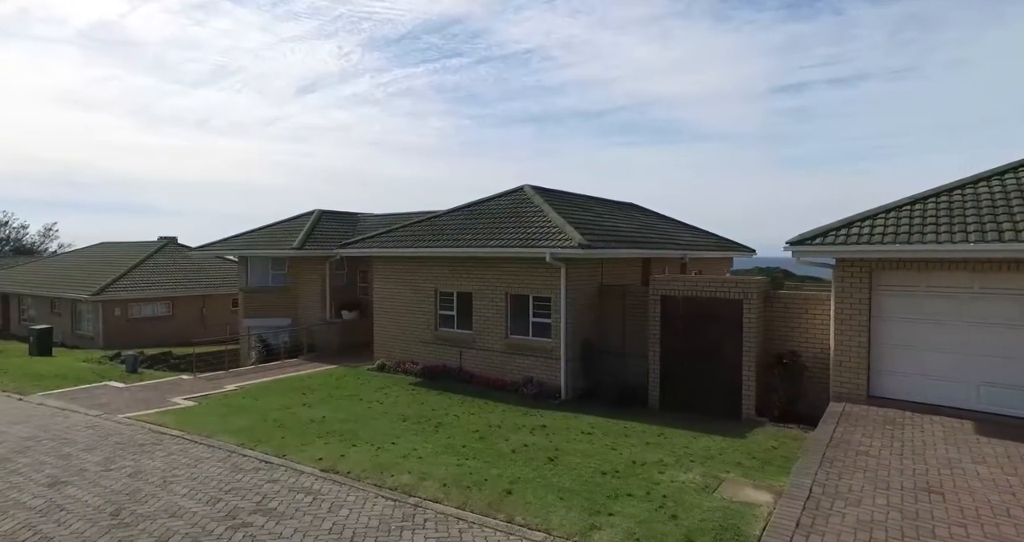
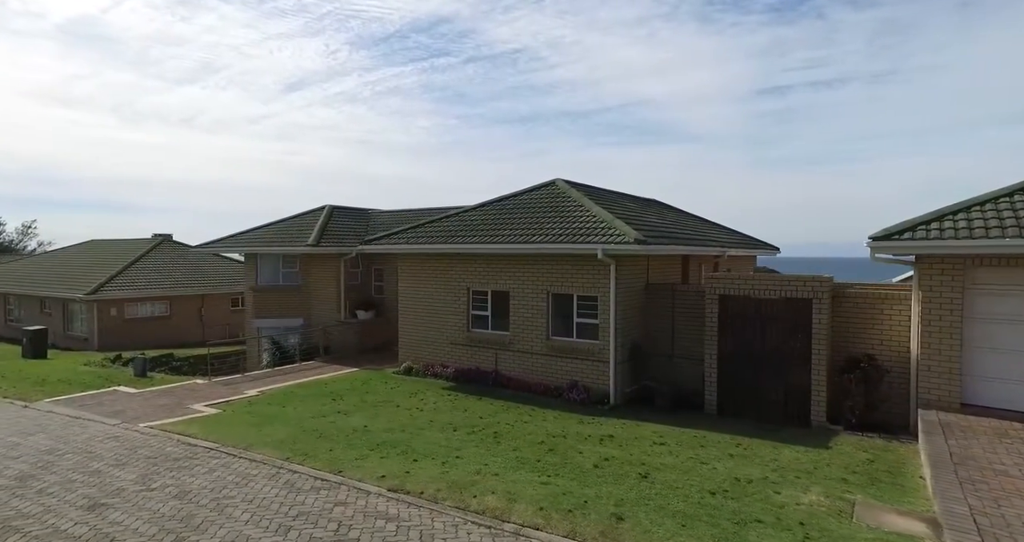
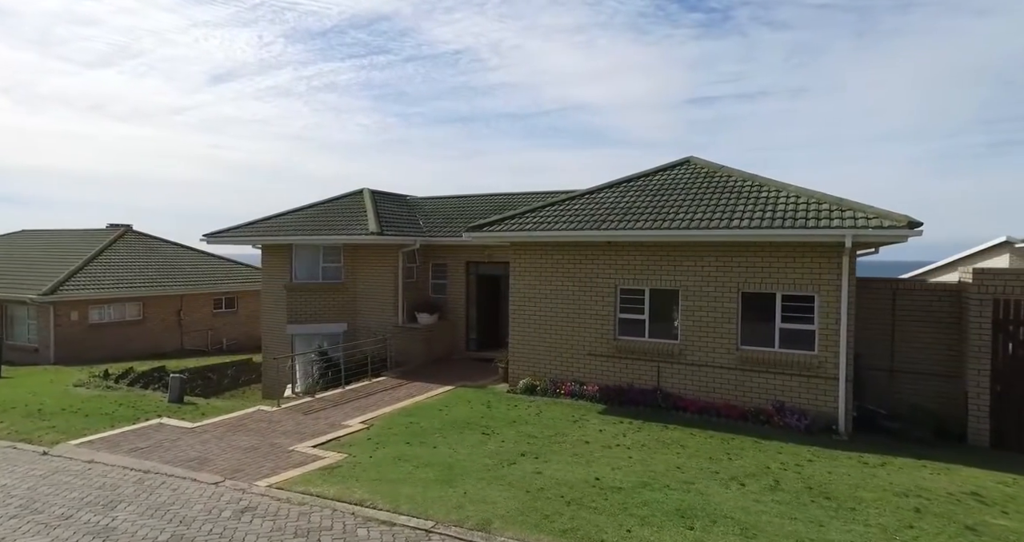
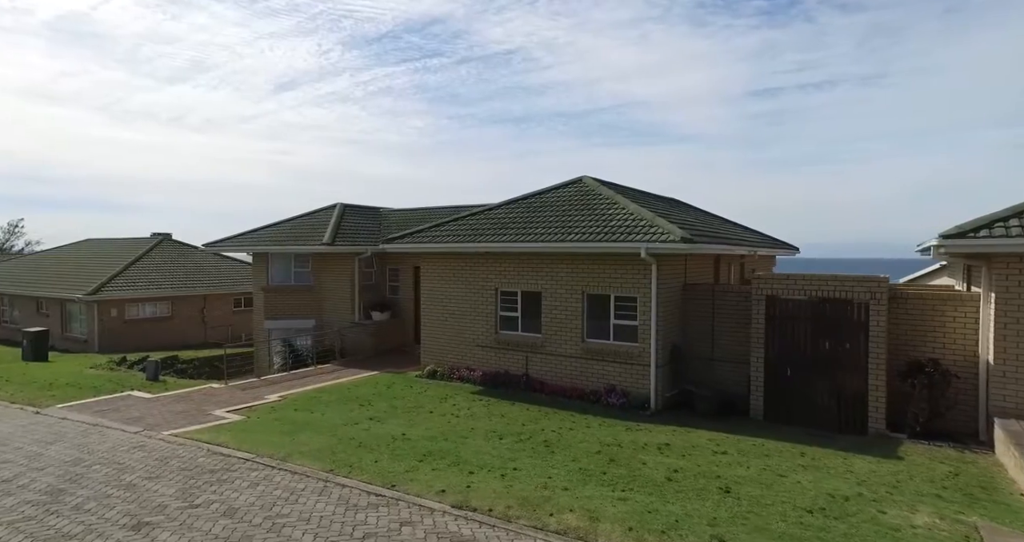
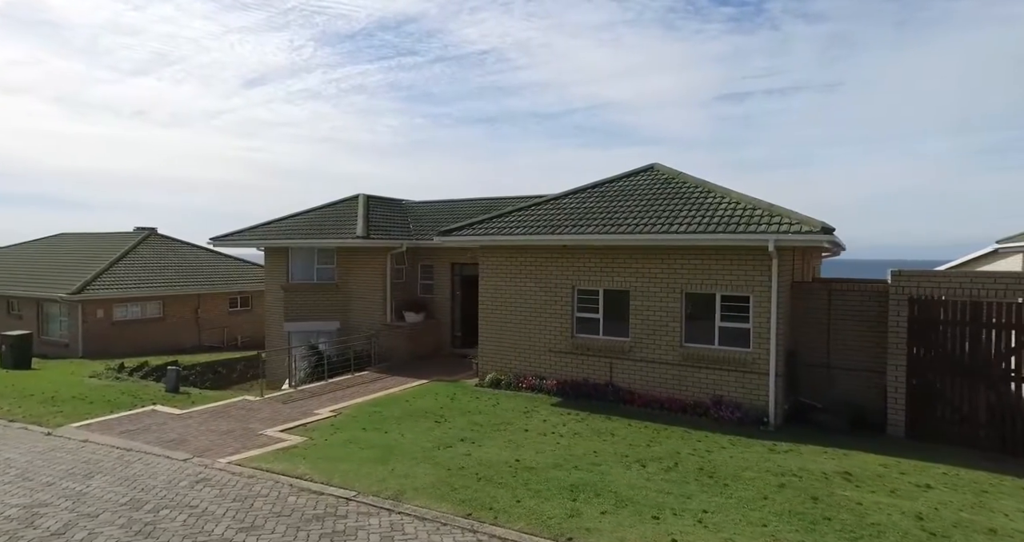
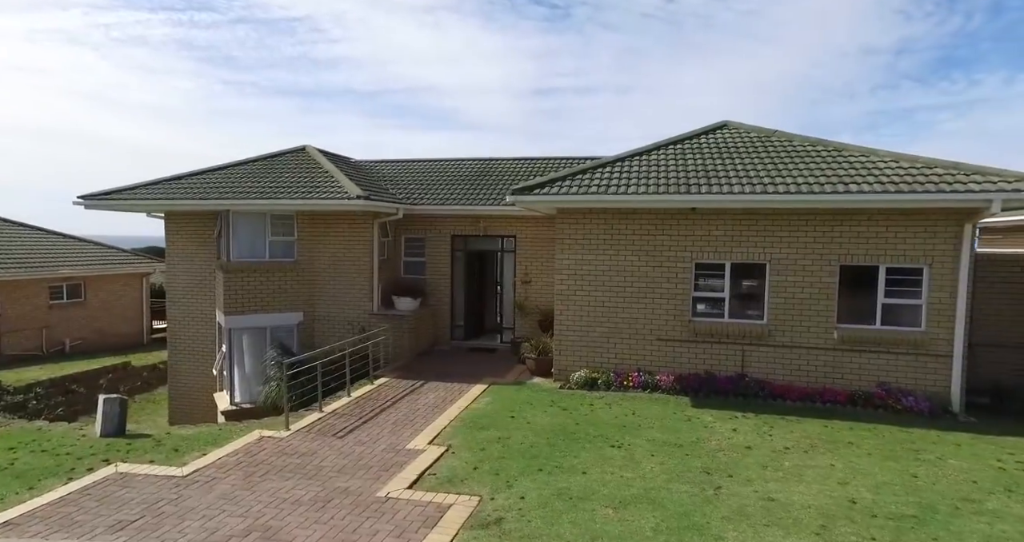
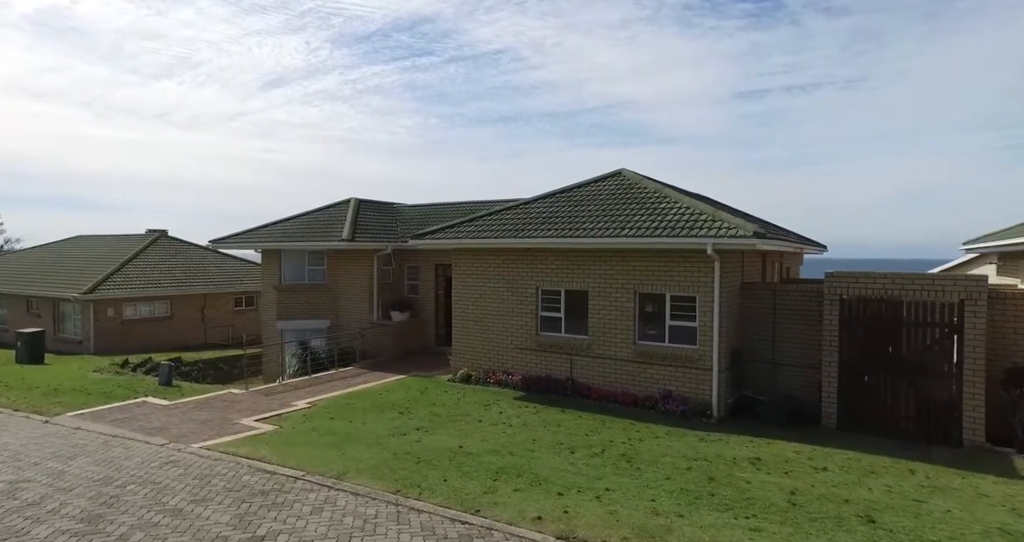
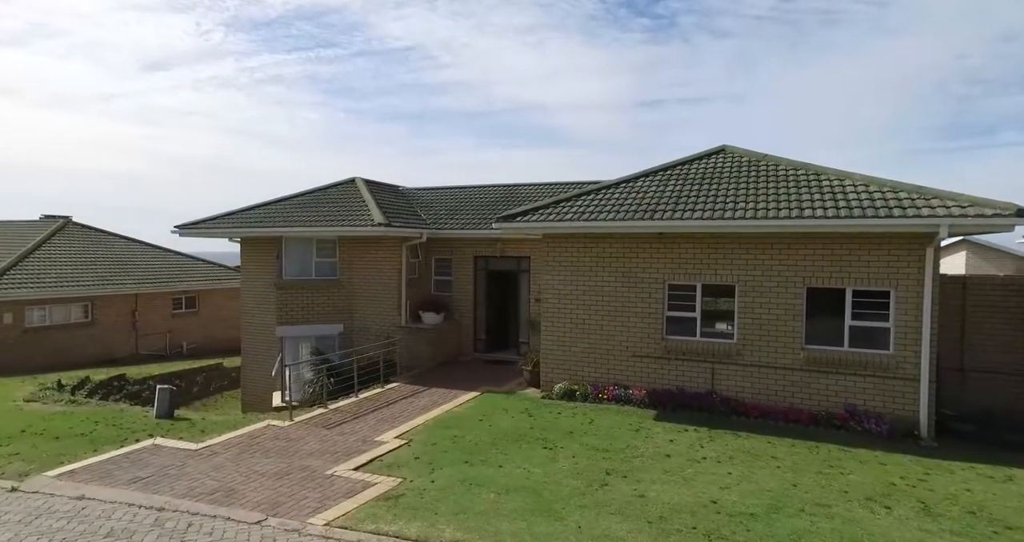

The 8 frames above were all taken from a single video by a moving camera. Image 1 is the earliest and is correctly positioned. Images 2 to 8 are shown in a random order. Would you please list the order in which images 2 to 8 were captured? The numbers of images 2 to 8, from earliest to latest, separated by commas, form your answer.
2, 4, 7, 5, 3, 8, 6
